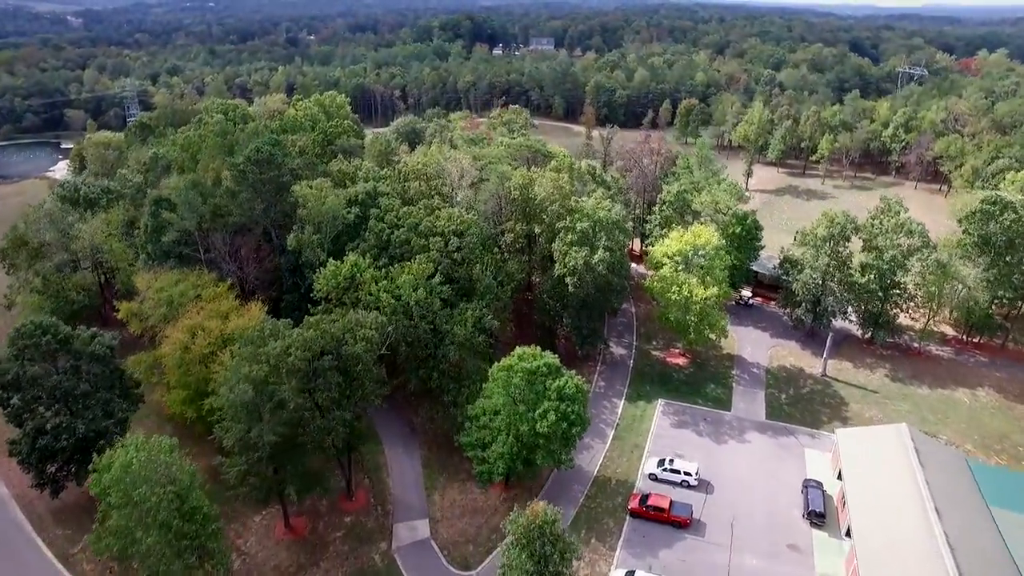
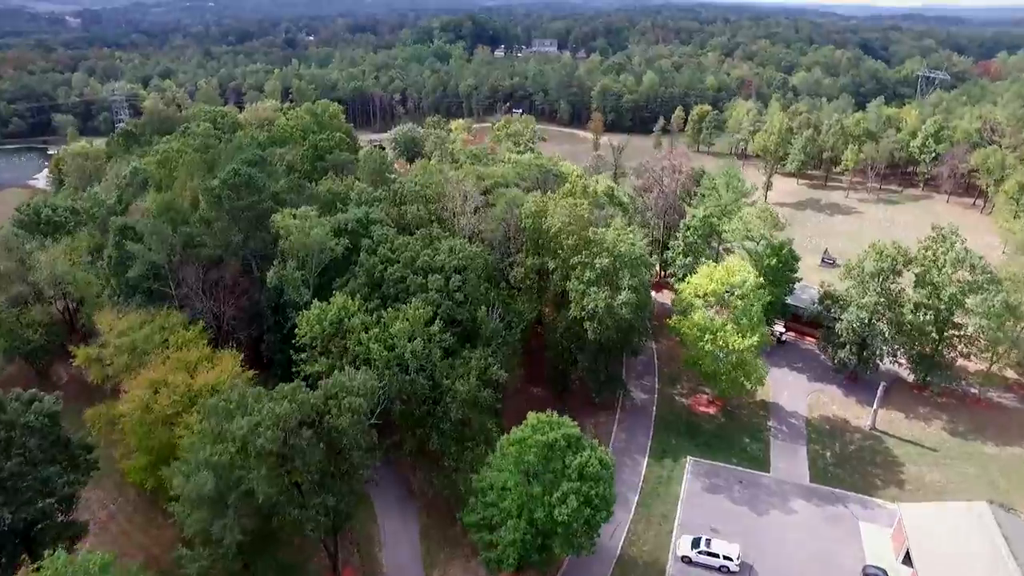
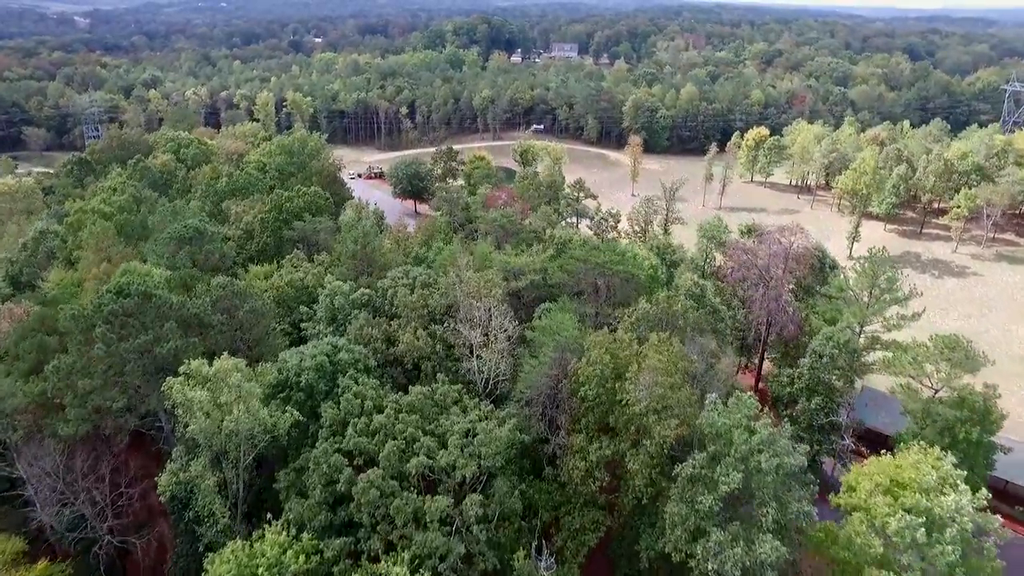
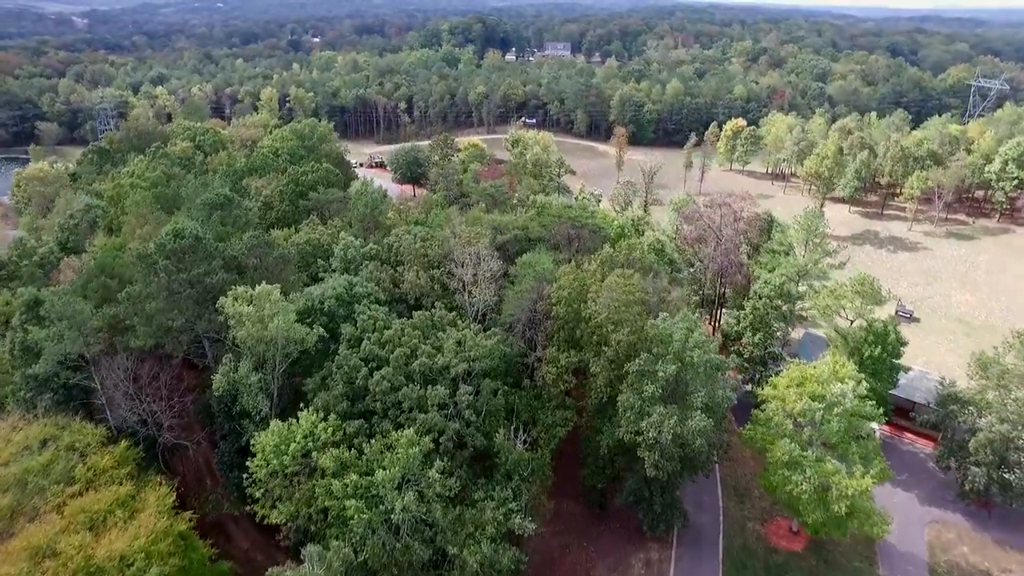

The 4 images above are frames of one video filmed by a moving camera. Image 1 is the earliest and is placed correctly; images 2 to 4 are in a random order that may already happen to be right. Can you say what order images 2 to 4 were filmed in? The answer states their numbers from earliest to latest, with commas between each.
2, 4, 3
